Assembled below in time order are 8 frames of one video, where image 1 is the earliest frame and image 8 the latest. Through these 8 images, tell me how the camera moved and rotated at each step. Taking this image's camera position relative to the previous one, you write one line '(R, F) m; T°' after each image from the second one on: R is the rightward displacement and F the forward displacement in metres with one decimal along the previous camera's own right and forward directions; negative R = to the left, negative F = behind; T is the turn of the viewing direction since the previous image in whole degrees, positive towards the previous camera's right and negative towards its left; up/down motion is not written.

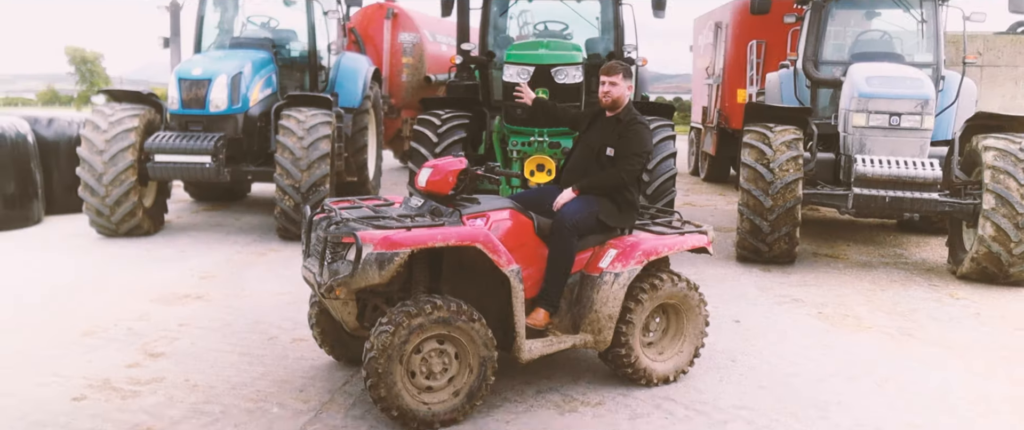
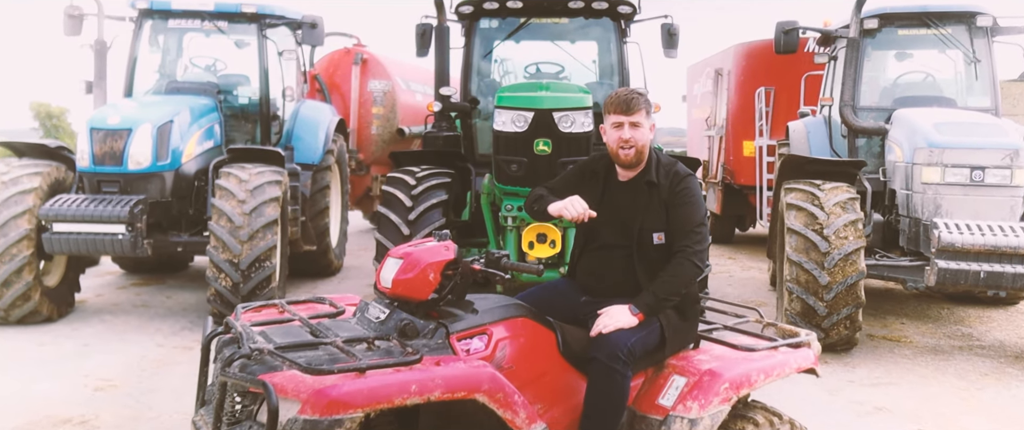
(-0.1, +1.1) m; +2°
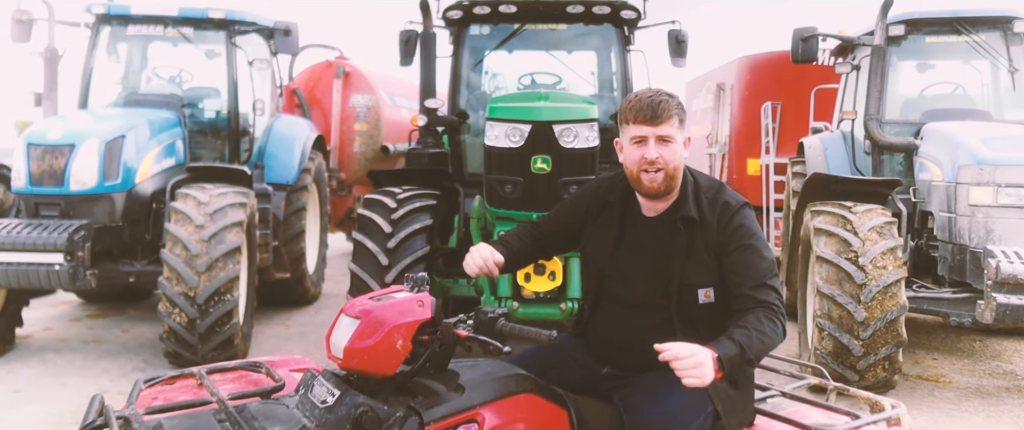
(0.0, +0.5) m; +1°
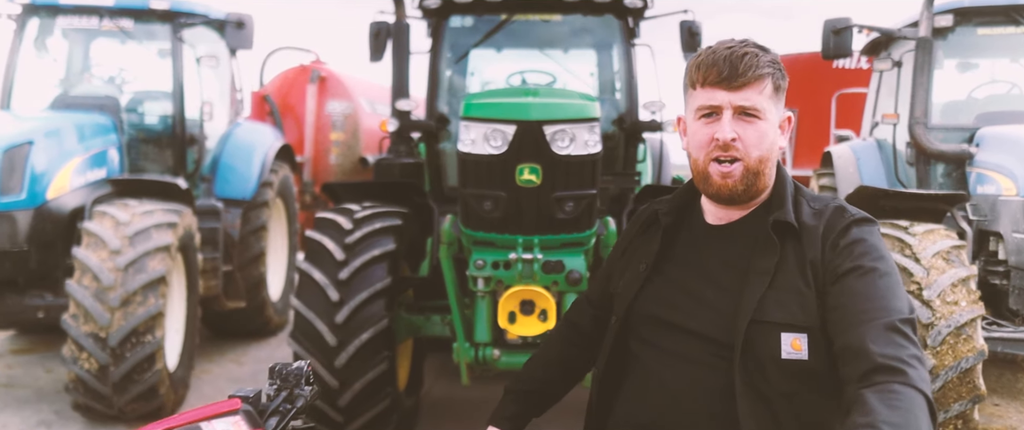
(+0.1, +0.8) m; 0°
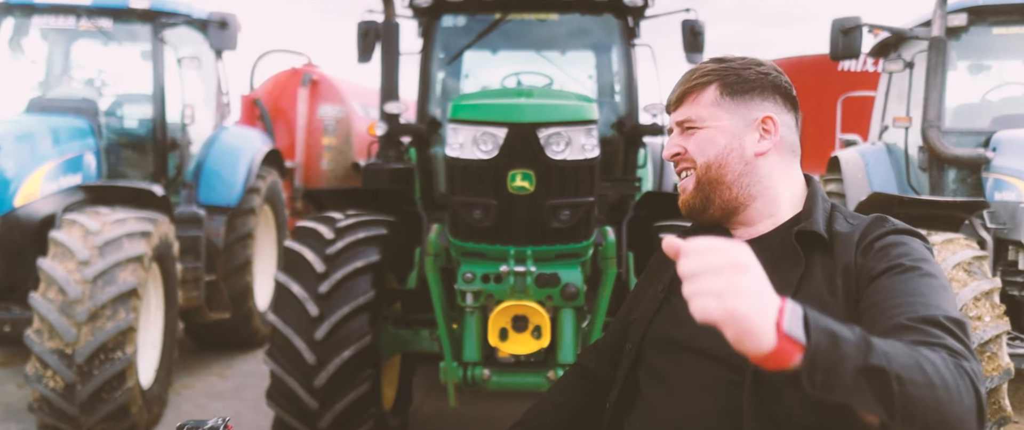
(0.0, +0.2) m; 0°
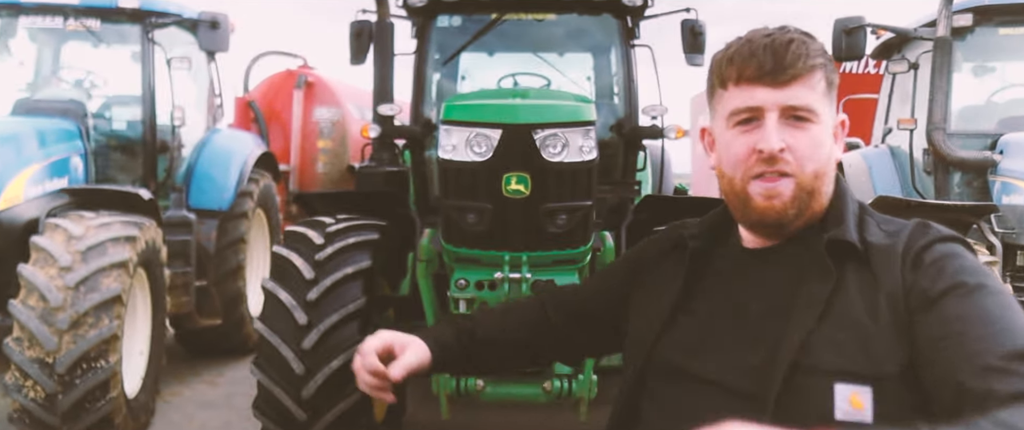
(0.0, +0.1) m; 0°
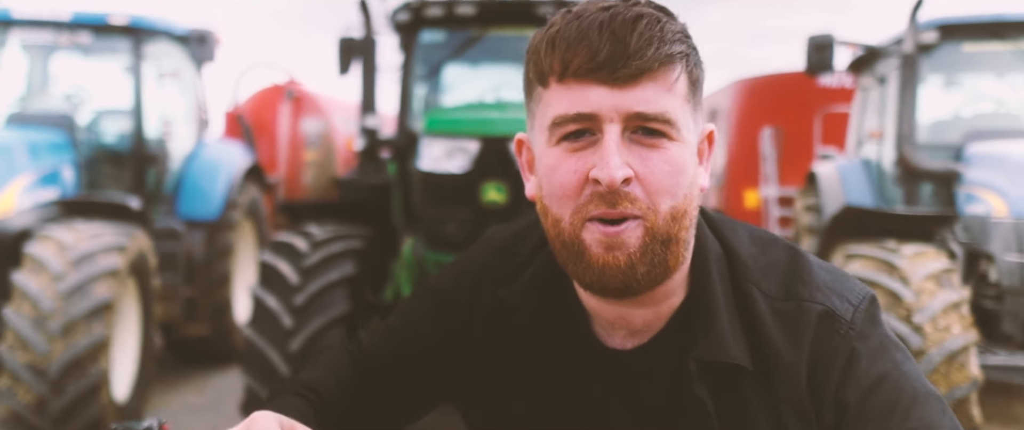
(0.0, -0.1) m; +1°
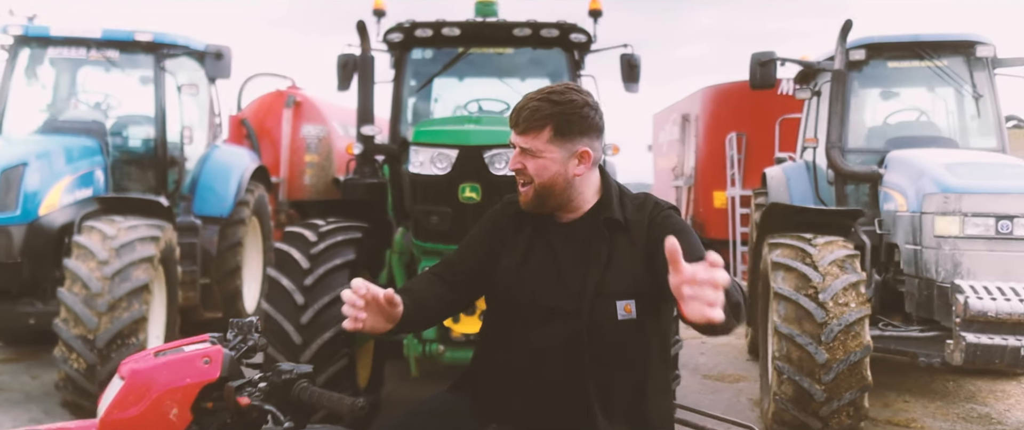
(+0.1, -0.6) m; 0°
